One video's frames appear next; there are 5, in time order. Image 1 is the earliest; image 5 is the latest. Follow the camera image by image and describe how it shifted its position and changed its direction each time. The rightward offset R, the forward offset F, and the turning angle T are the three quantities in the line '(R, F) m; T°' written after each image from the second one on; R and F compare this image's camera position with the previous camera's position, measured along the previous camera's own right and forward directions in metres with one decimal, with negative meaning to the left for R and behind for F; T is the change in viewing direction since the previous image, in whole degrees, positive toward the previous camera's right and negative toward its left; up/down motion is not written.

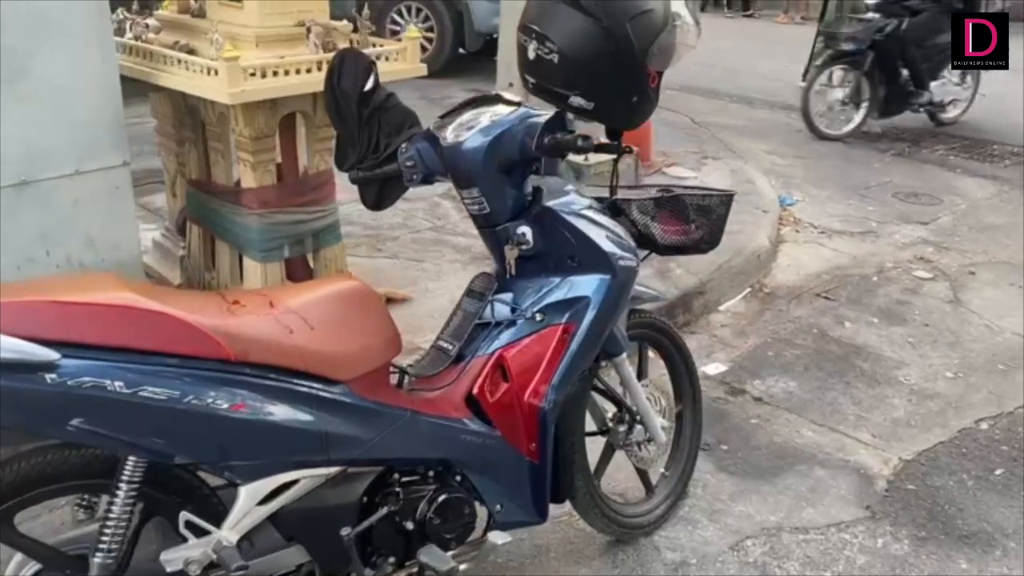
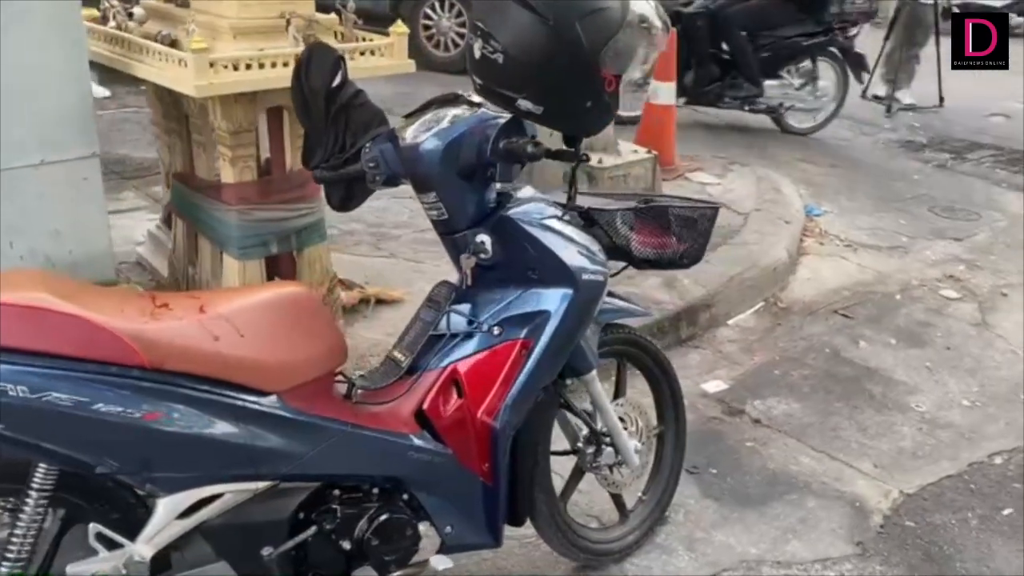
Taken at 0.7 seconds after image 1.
(+0.2, +0.1) m; -3°
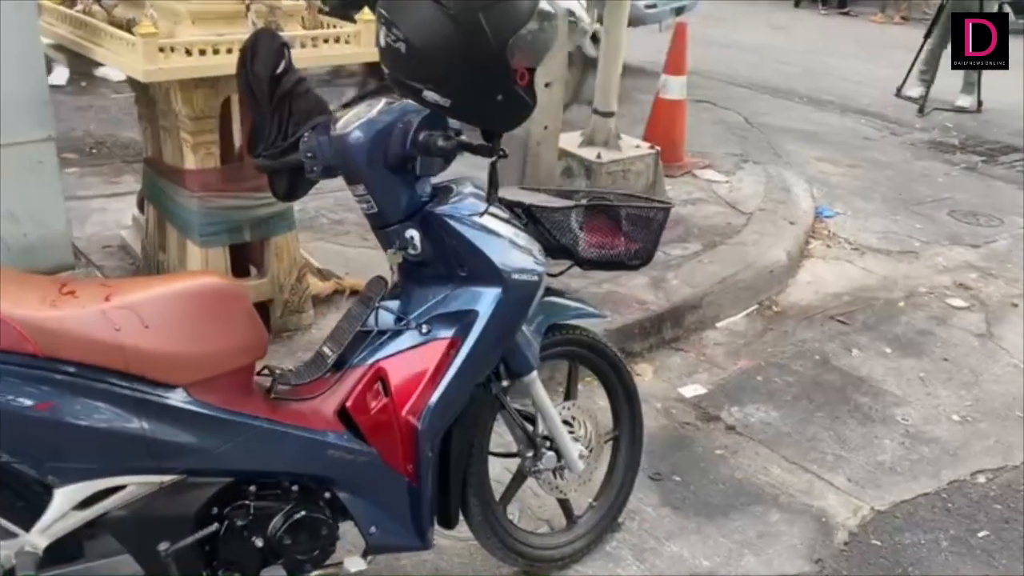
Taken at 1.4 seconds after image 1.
(+0.3, +0.1) m; -3°
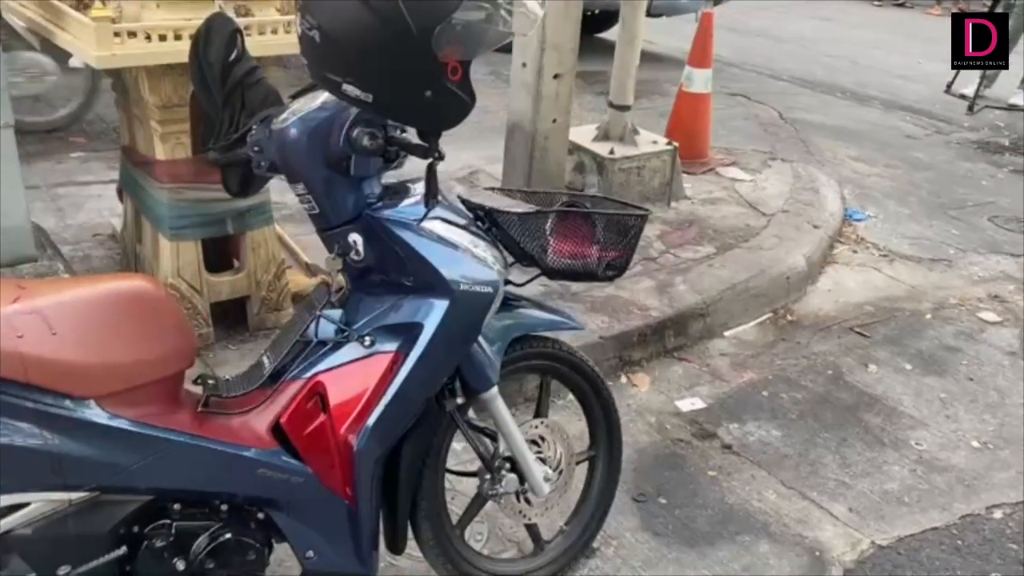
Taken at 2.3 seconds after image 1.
(+0.2, +0.2) m; -3°
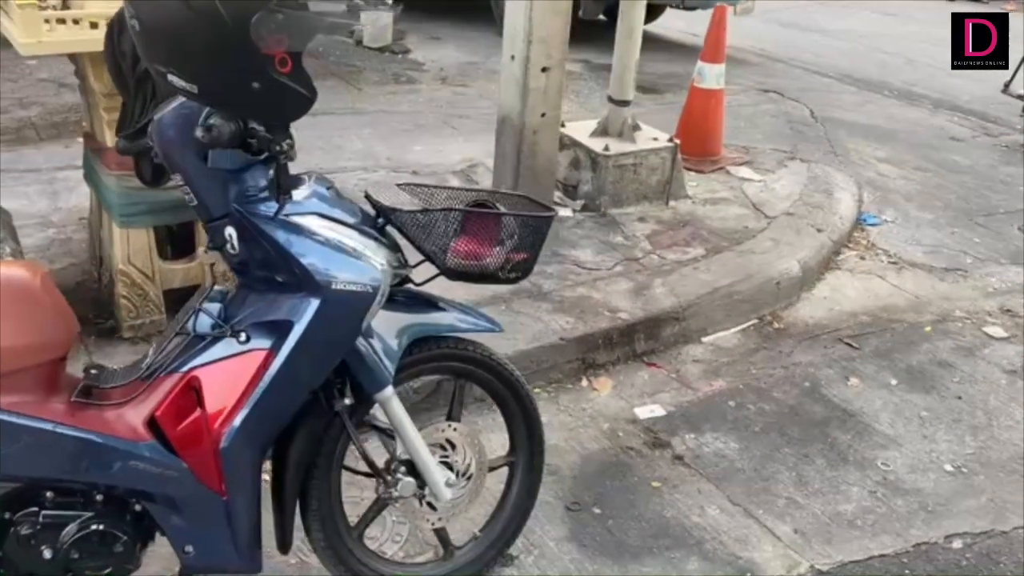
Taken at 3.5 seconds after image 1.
(+0.4, +0.1) m; -4°
